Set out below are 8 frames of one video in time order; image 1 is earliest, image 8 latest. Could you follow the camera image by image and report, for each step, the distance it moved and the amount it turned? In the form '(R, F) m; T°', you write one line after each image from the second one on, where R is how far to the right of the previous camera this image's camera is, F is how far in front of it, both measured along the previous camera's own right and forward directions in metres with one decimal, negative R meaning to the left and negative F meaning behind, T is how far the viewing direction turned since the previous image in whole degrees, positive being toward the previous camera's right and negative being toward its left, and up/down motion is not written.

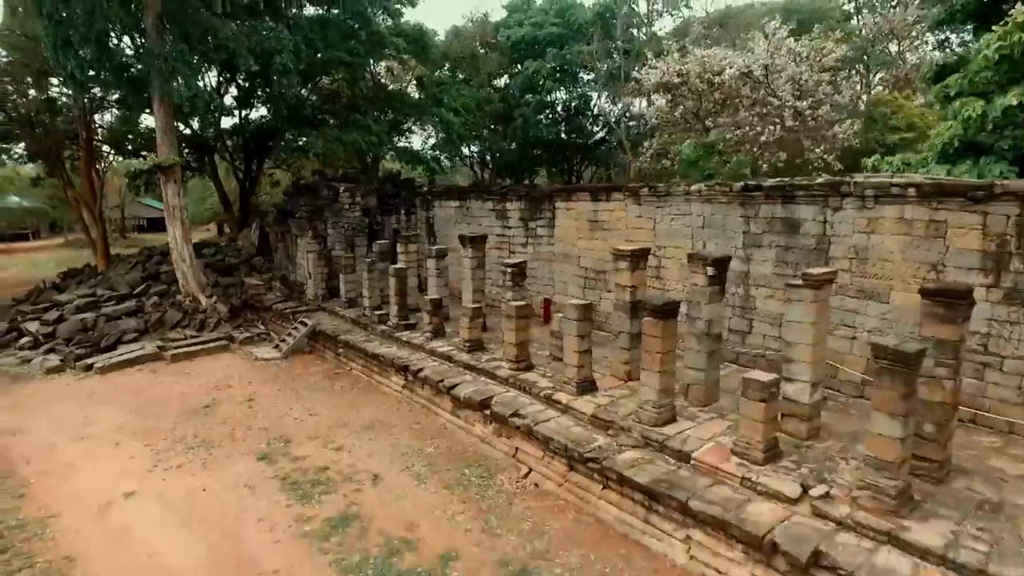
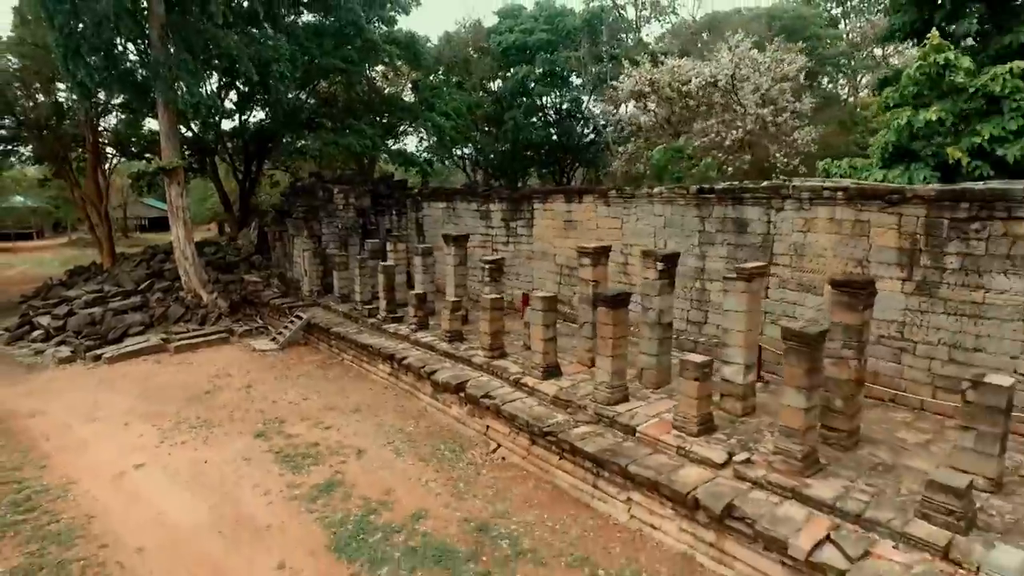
(+0.3, -0.7) m; 0°
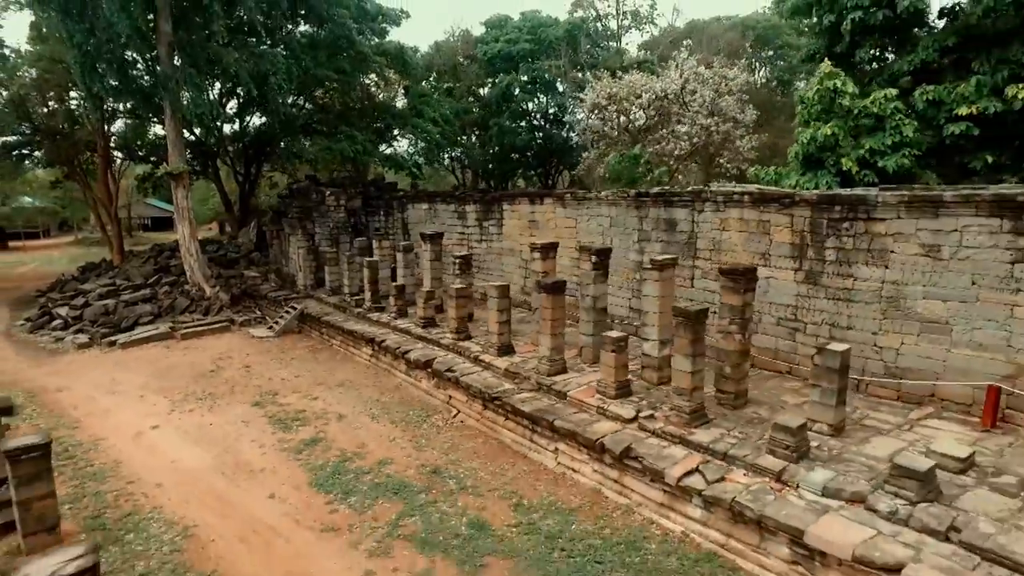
(+0.6, -1.3) m; 0°
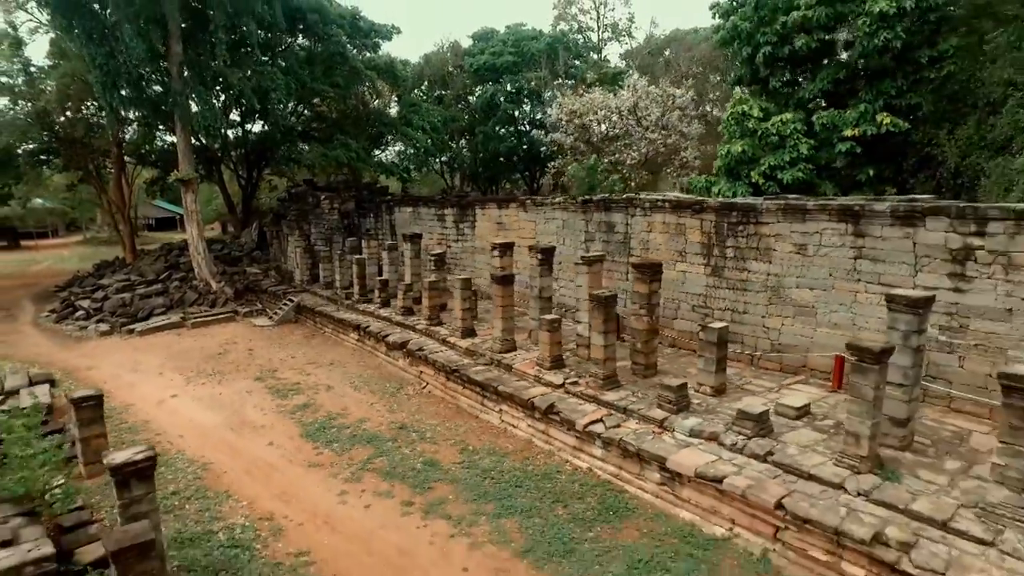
(+0.7, -1.6) m; 0°
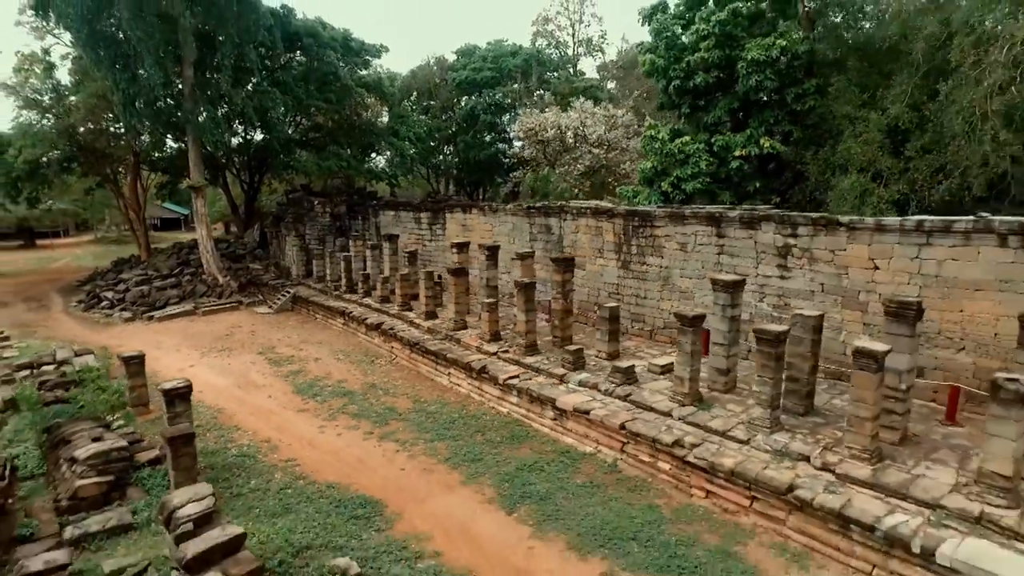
(+0.9, -2.3) m; 0°
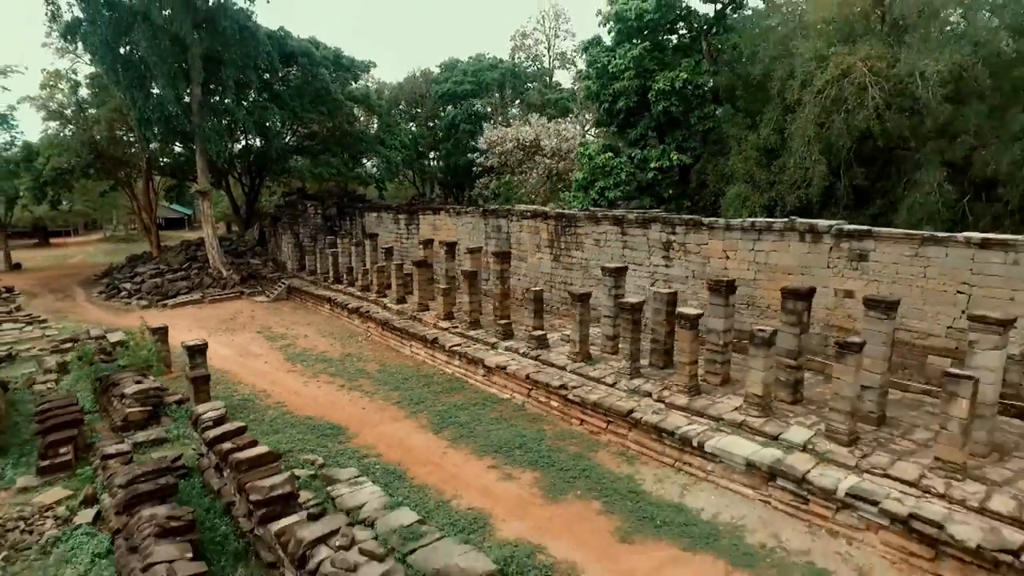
(+1.1, -2.5) m; 0°
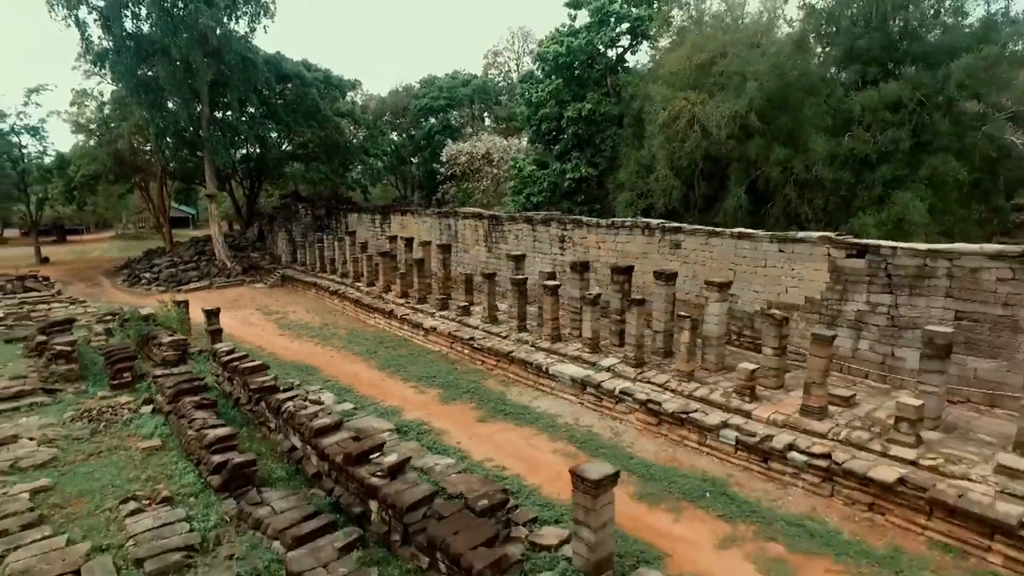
(+1.7, -3.9) m; 0°
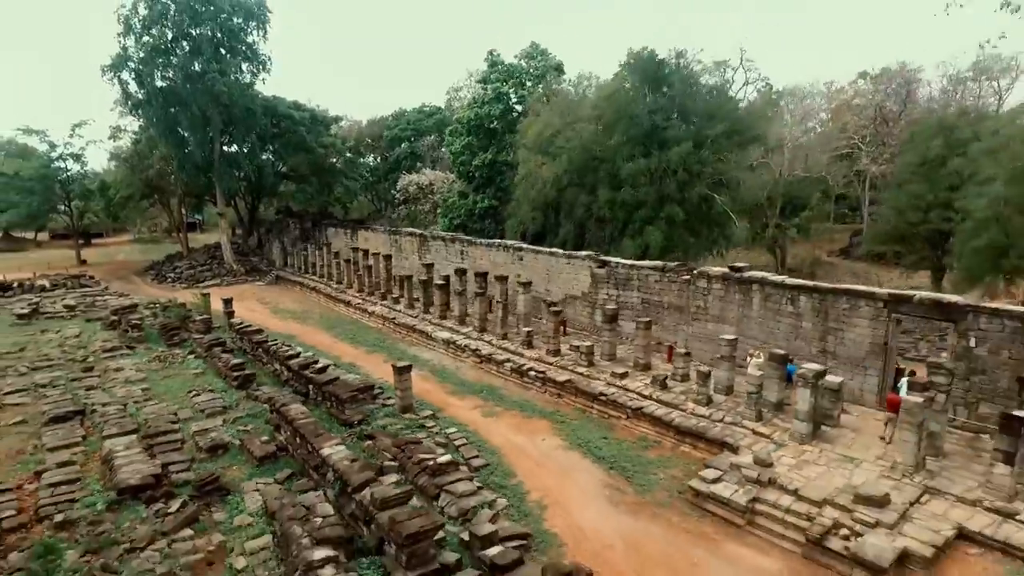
(+3.0, -7.3) m; 0°
